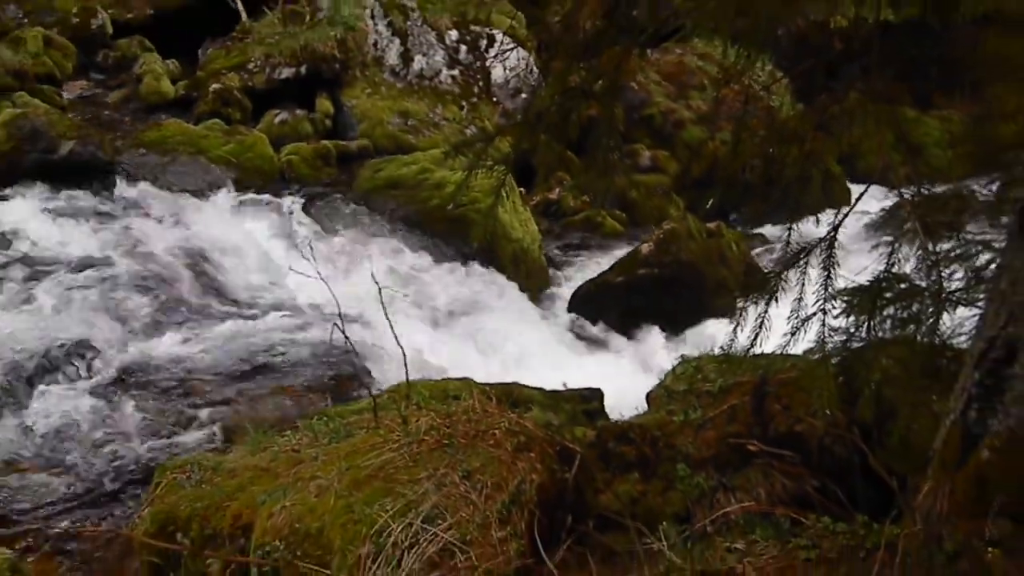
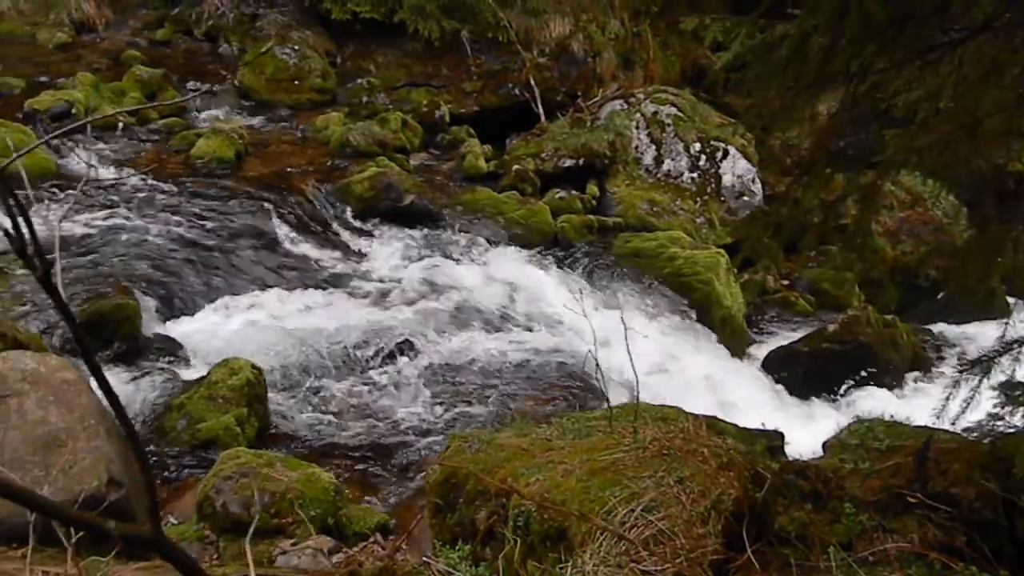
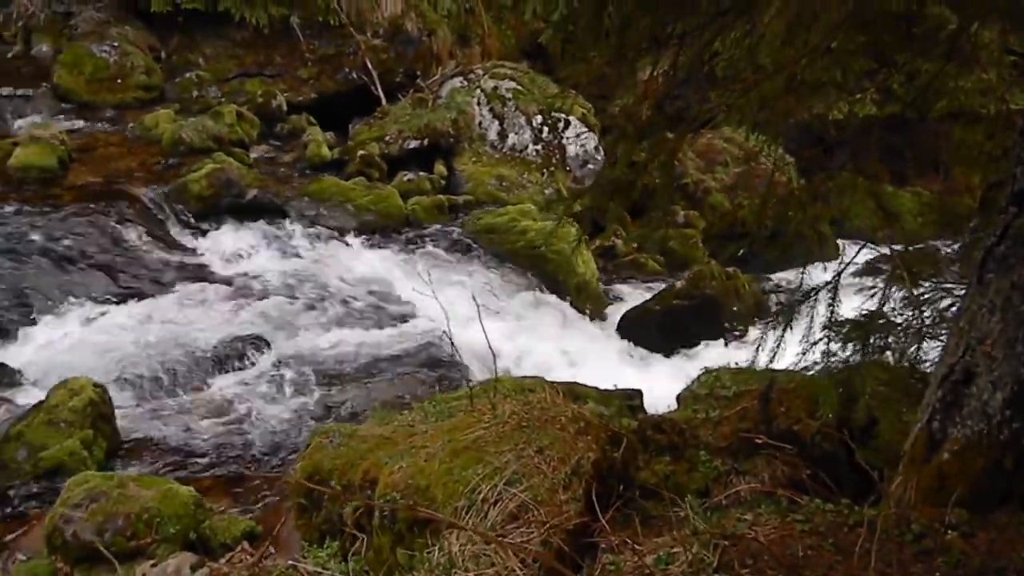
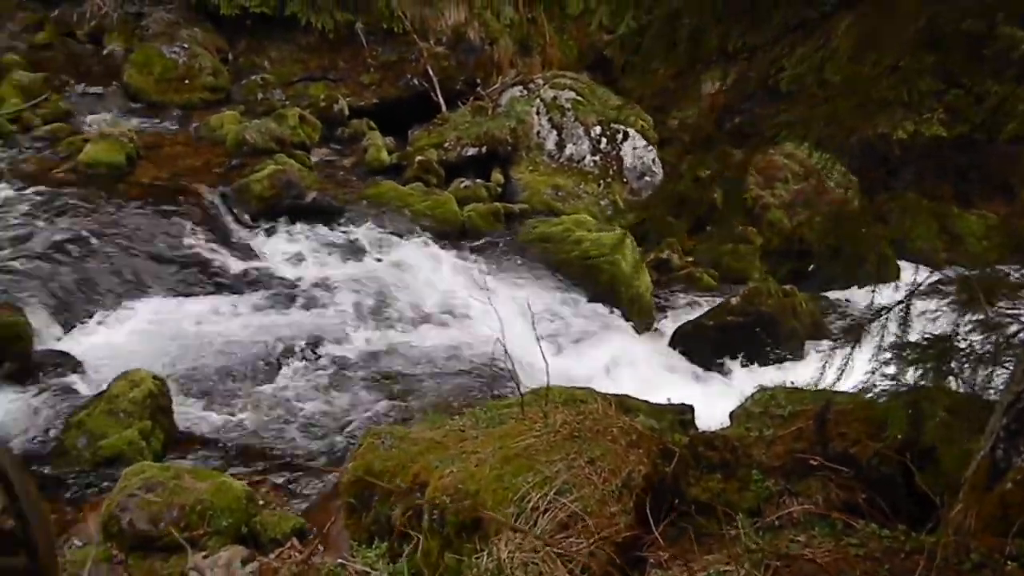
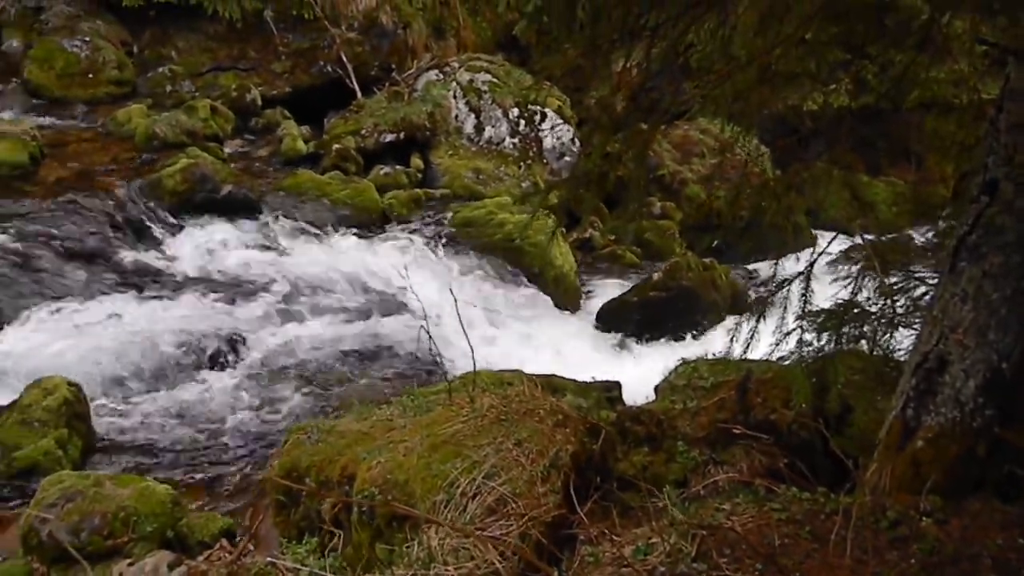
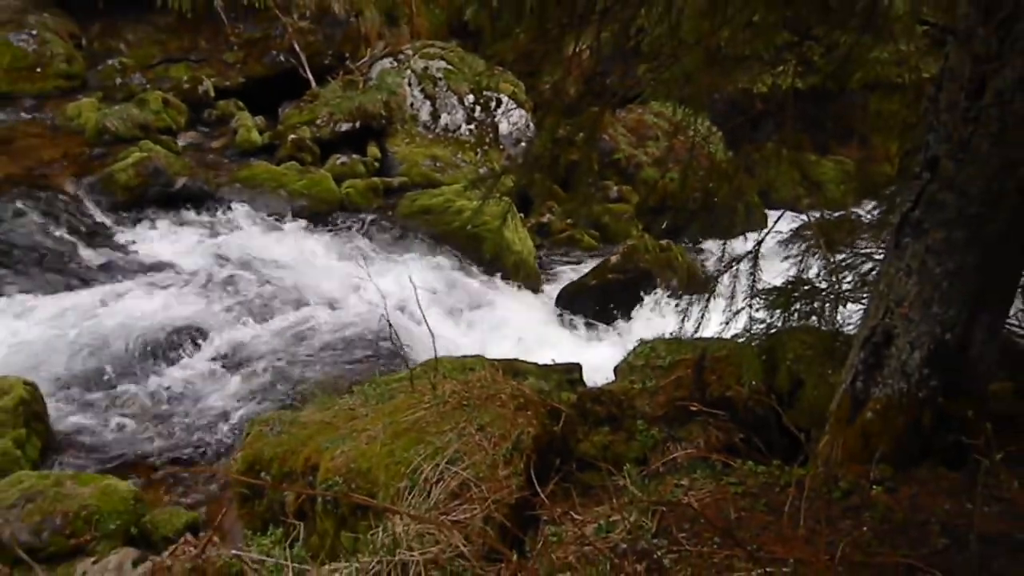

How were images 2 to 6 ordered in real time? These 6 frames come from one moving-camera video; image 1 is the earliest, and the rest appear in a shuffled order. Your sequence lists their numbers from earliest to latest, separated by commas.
6, 5, 3, 4, 2
